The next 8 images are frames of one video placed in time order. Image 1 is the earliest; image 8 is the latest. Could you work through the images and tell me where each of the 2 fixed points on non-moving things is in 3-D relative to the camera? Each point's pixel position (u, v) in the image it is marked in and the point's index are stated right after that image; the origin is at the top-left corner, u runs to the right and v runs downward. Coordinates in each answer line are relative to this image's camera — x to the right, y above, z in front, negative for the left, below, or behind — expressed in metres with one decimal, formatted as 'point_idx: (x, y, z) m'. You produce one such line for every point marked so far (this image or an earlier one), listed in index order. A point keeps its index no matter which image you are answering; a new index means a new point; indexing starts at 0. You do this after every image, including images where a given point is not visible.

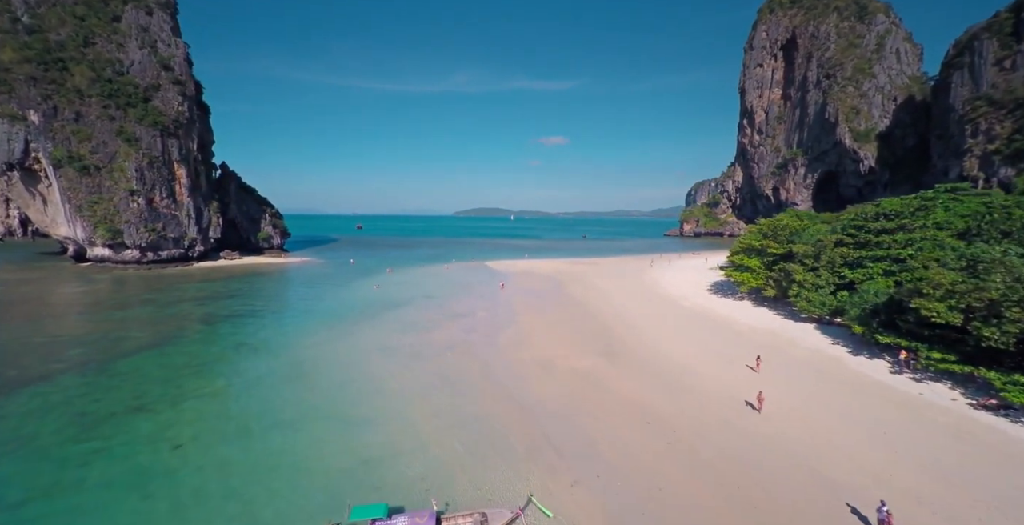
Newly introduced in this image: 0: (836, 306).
0: (+12.1, -1.6, +16.7) m
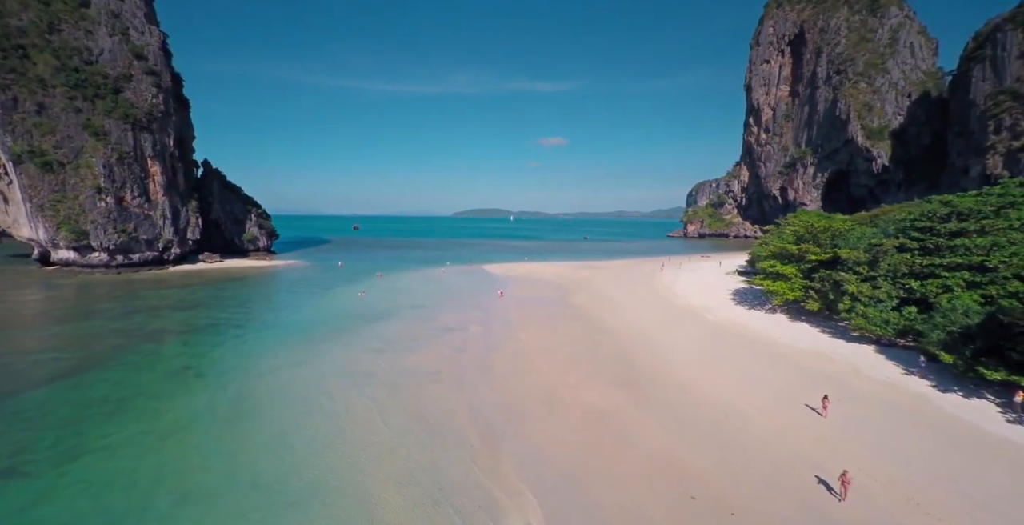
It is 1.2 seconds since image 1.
0: (+12.0, -1.9, +13.8) m
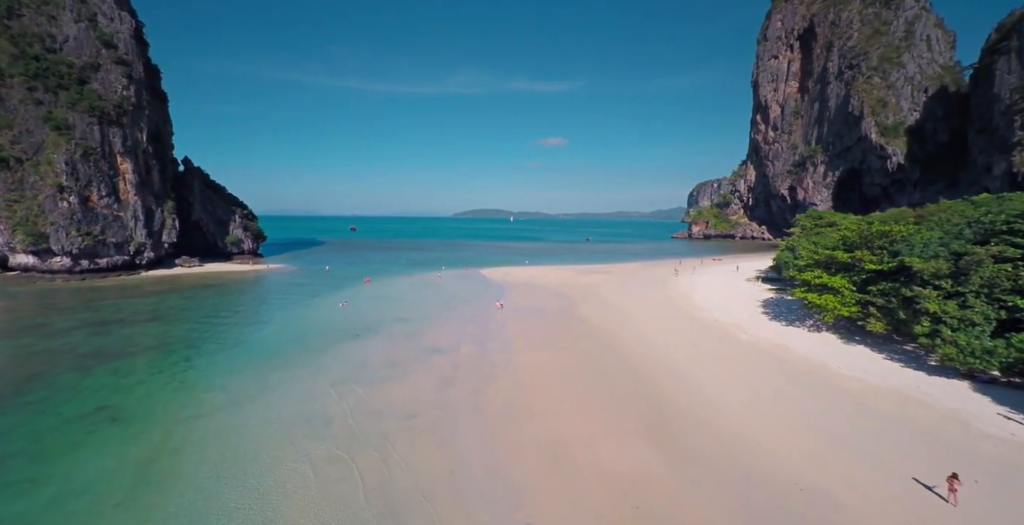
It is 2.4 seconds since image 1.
0: (+11.9, -2.3, +10.7) m
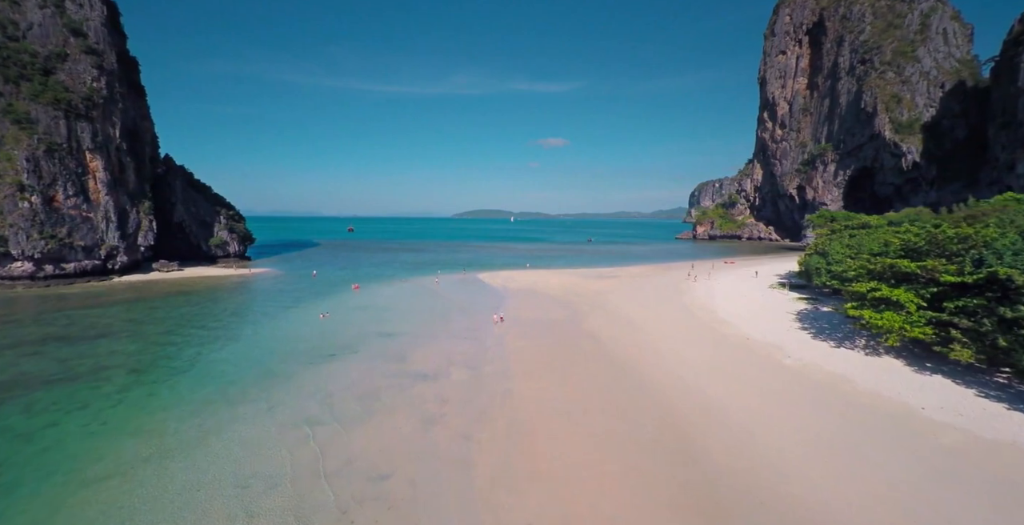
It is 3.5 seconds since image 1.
0: (+11.9, -2.6, +8.0) m
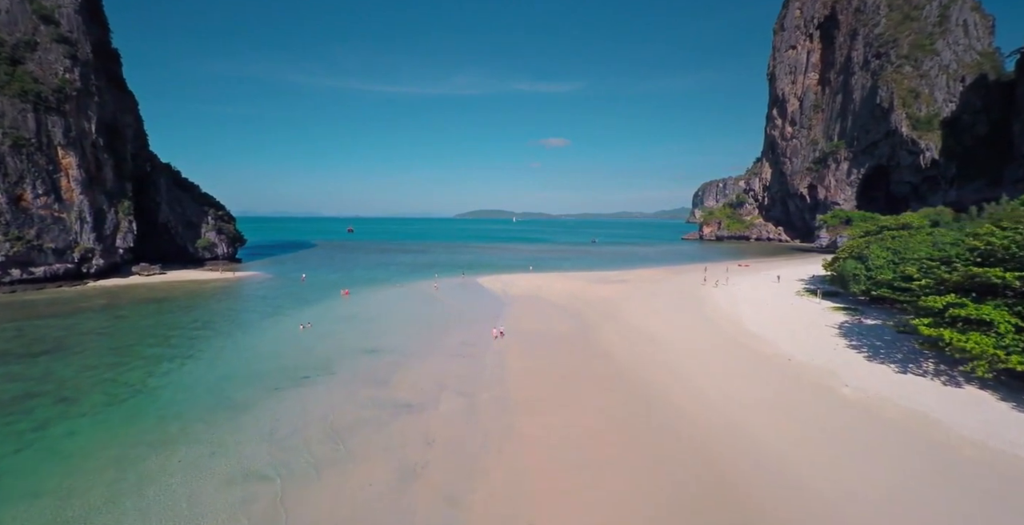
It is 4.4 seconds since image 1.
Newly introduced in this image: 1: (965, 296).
0: (+11.9, -2.8, +5.5) m
1: (+12.5, -0.9, +12.3) m
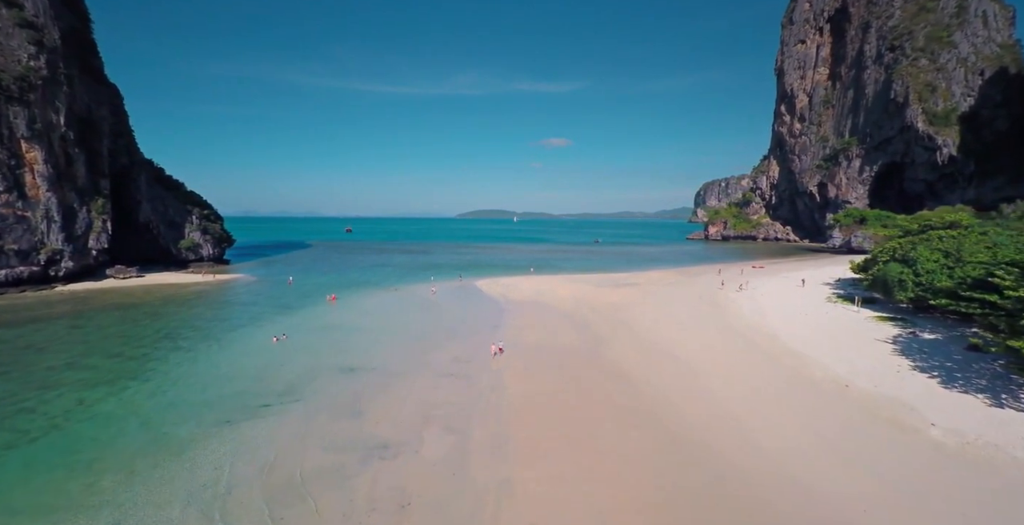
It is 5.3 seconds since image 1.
0: (+11.9, -3.0, +3.0) m
1: (+12.5, -1.0, +9.9) m
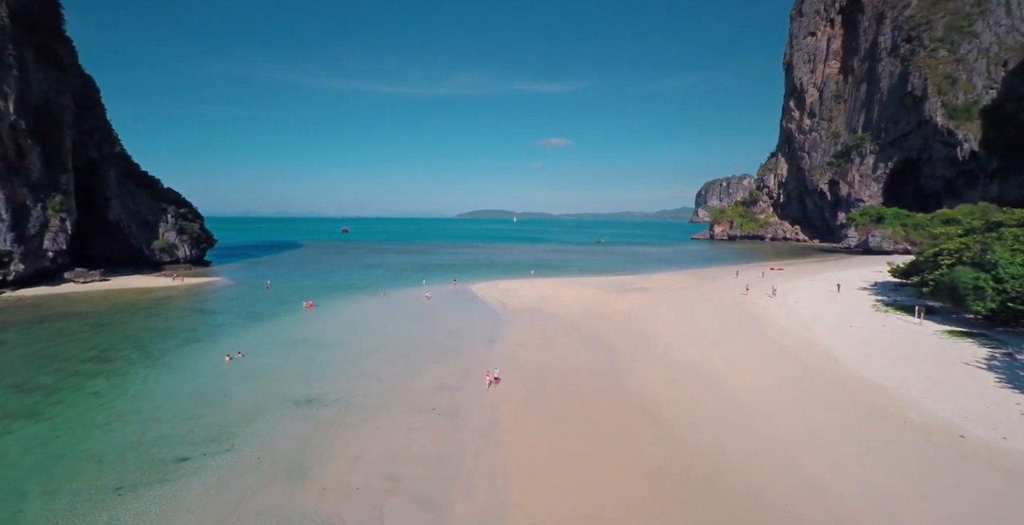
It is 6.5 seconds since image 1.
0: (+11.9, -3.1, -0.1) m
1: (+12.4, -1.1, +6.8) m
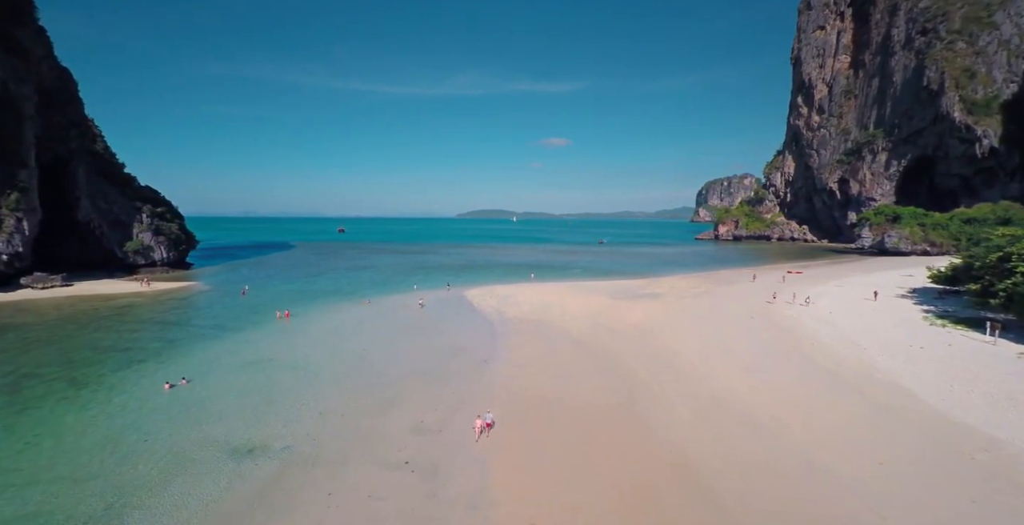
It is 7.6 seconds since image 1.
0: (+11.8, -3.3, -2.7) m
1: (+12.3, -1.4, +4.1) m
